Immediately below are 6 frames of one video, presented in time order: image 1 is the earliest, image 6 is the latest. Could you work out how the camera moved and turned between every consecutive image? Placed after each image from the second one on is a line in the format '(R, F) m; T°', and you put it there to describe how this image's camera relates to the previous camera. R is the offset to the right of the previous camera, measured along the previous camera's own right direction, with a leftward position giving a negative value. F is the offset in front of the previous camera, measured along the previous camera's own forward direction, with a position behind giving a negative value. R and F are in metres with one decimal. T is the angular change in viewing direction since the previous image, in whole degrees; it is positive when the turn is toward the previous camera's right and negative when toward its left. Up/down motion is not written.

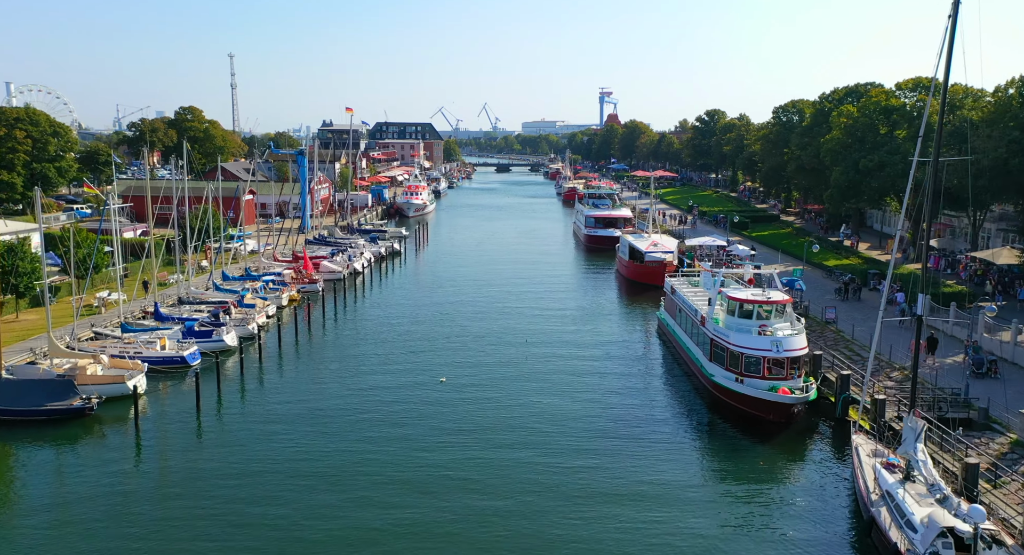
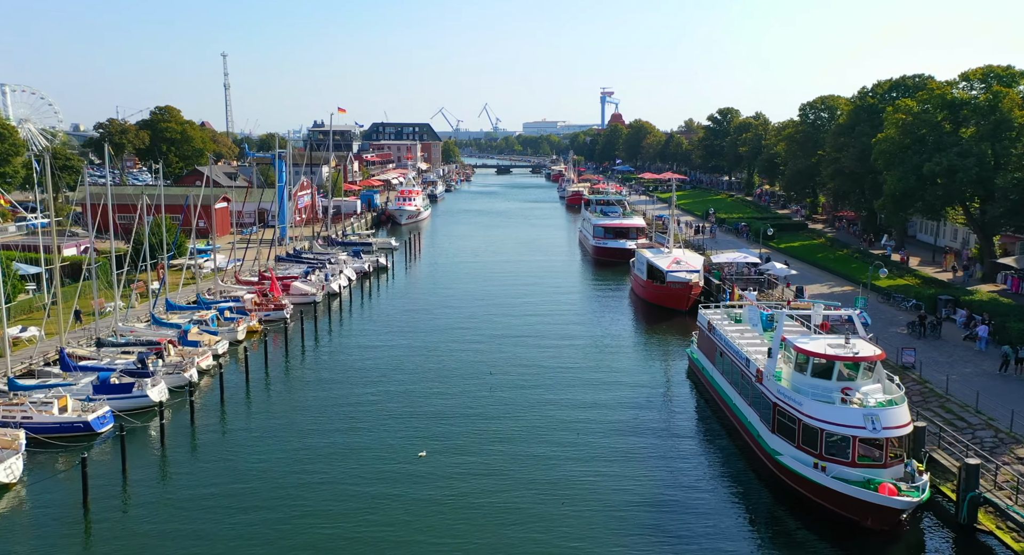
(+0.1, +8.0) m; 0°
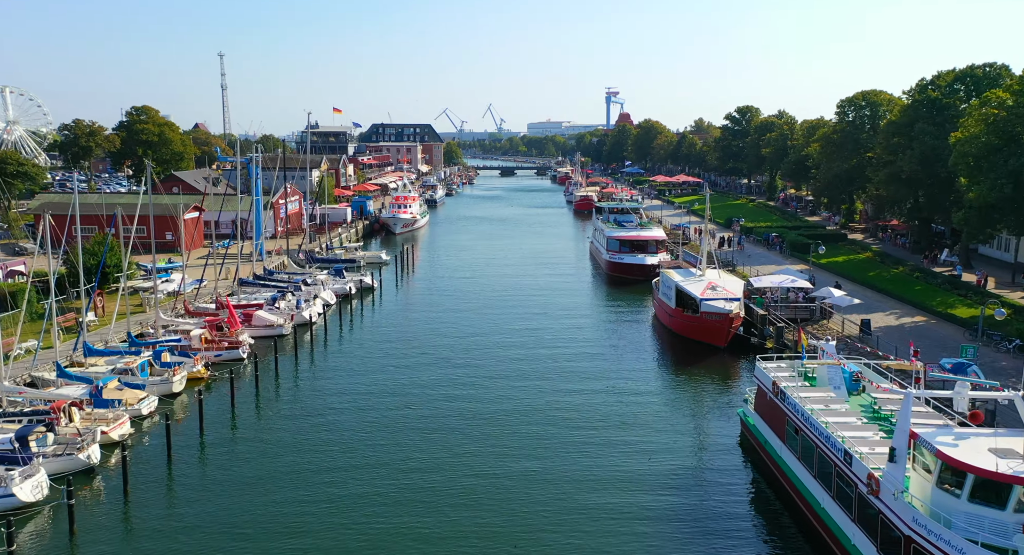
(+0.1, +8.3) m; 0°
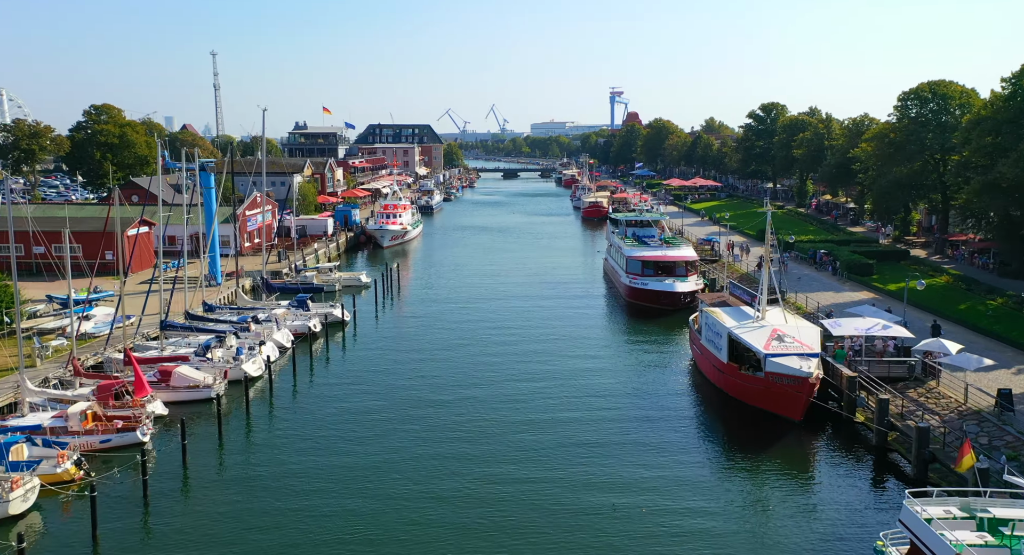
(+0.1, +10.7) m; 0°
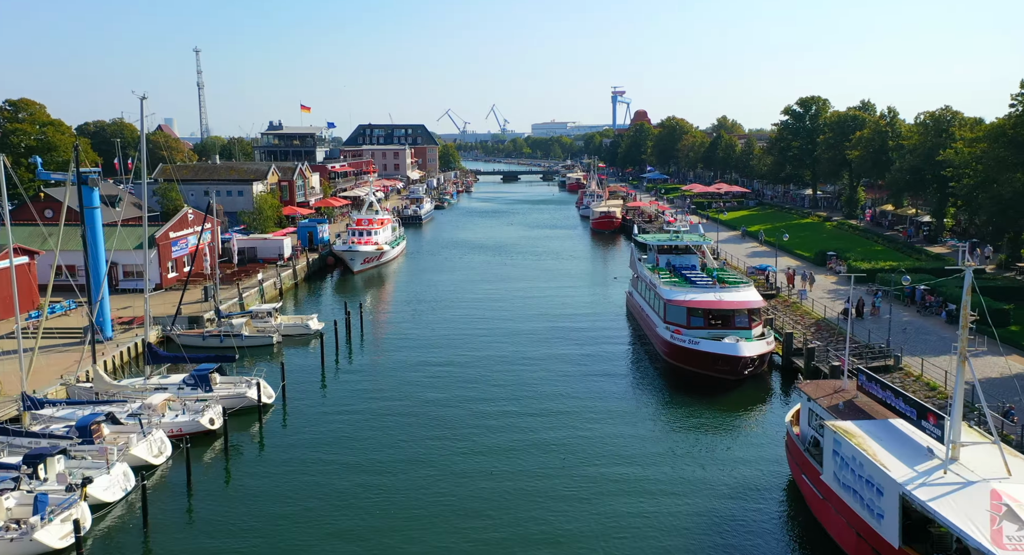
(+0.2, +15.4) m; 0°
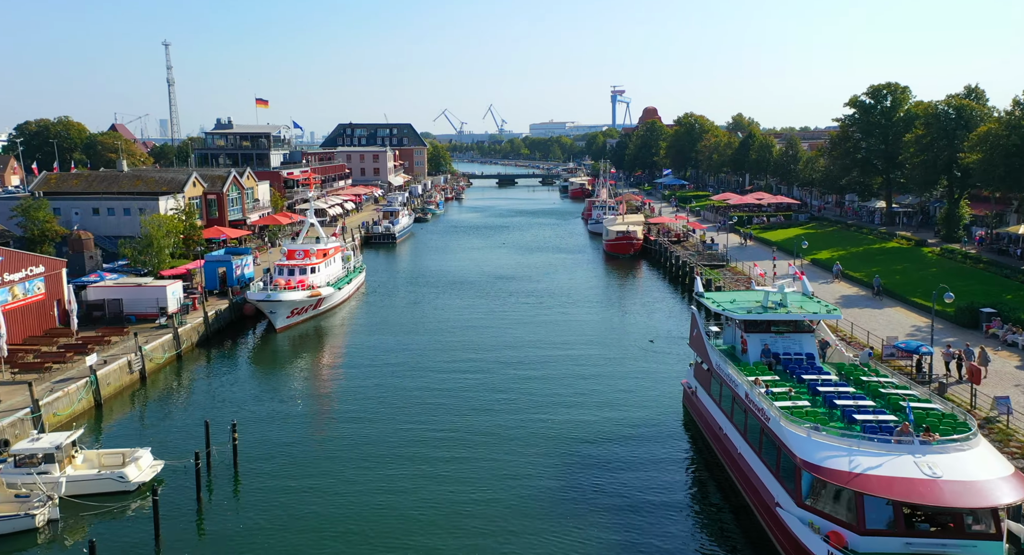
(+0.5, +21.5) m; 0°
